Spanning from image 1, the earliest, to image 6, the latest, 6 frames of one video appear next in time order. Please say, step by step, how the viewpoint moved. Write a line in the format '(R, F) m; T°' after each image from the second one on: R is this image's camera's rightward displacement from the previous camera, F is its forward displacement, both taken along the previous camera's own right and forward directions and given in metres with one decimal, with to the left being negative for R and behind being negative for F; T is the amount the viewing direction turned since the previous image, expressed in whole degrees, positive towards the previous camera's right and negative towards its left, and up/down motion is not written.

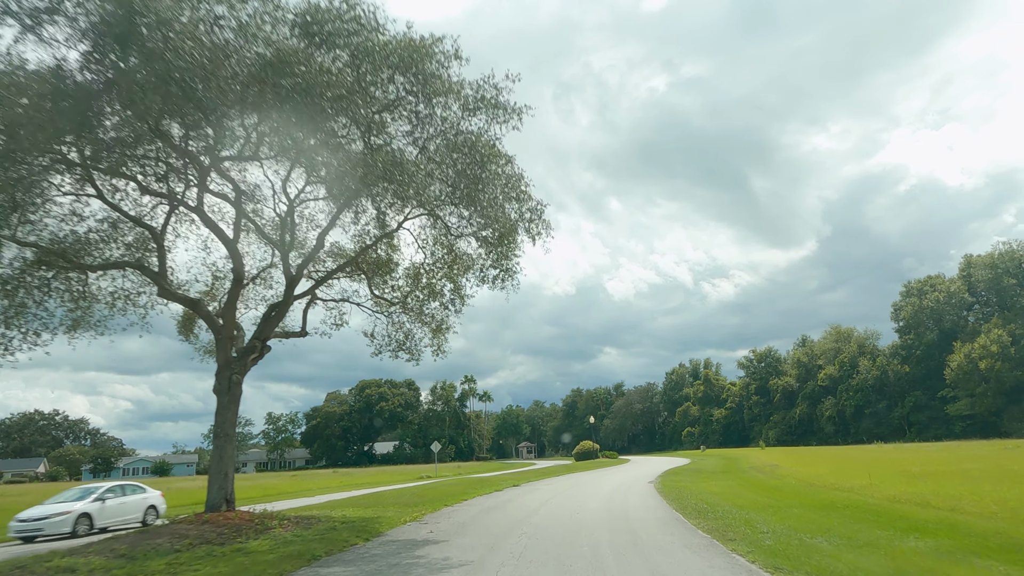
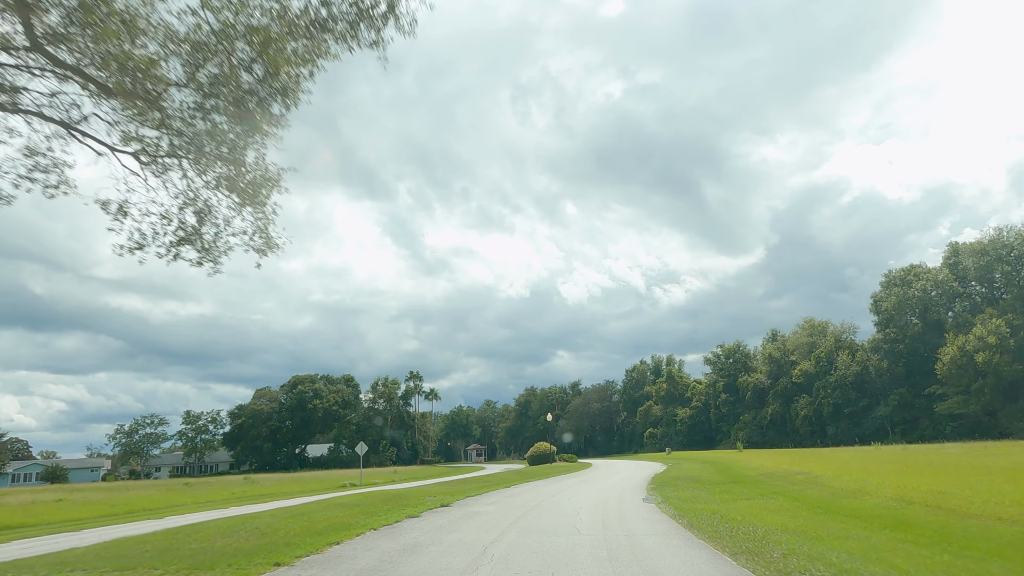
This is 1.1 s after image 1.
(+0.7, +8.4) m; +4°
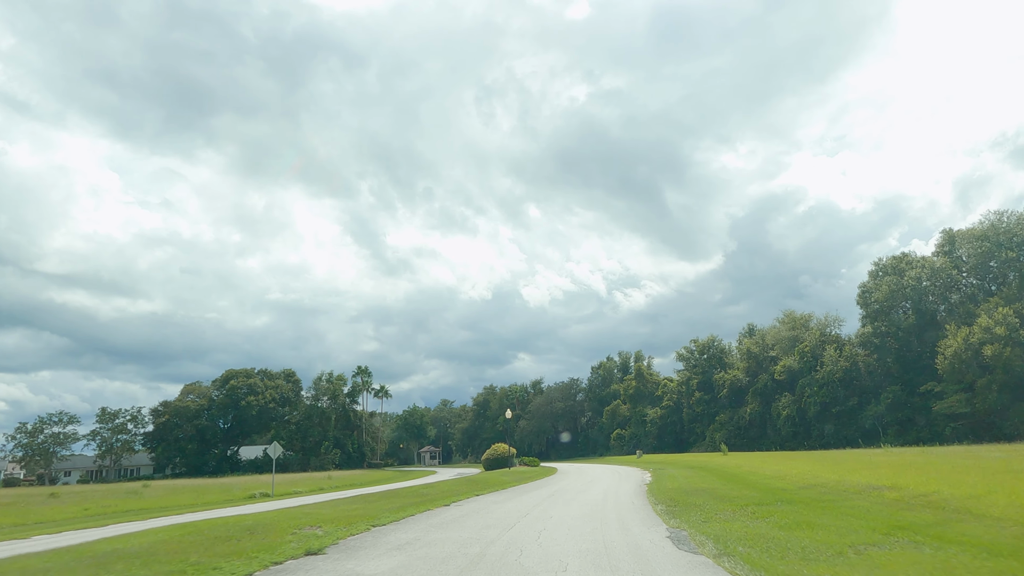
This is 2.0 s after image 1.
(+0.5, +7.3) m; +4°
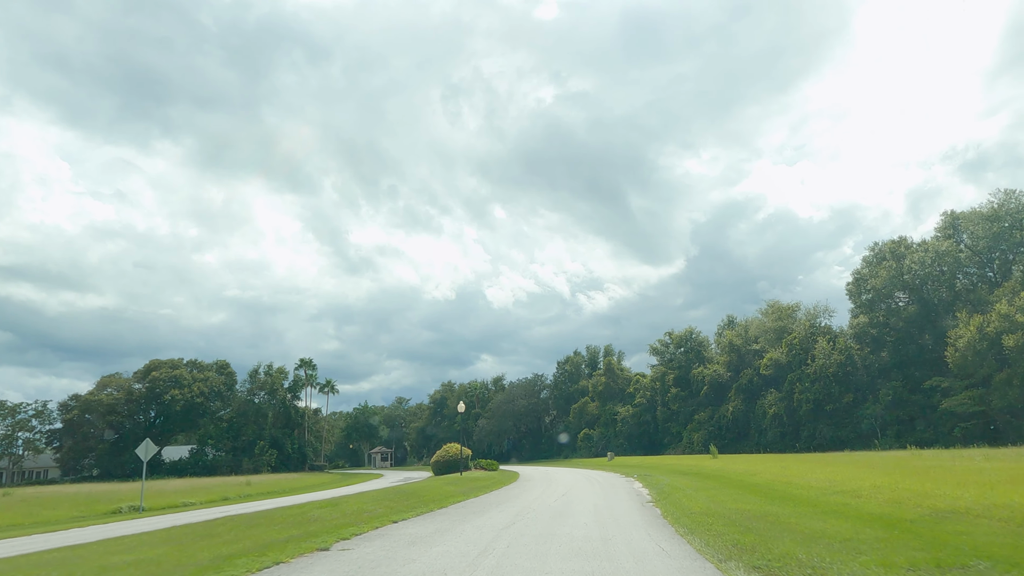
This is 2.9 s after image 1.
(+0.4, +7.3) m; +3°
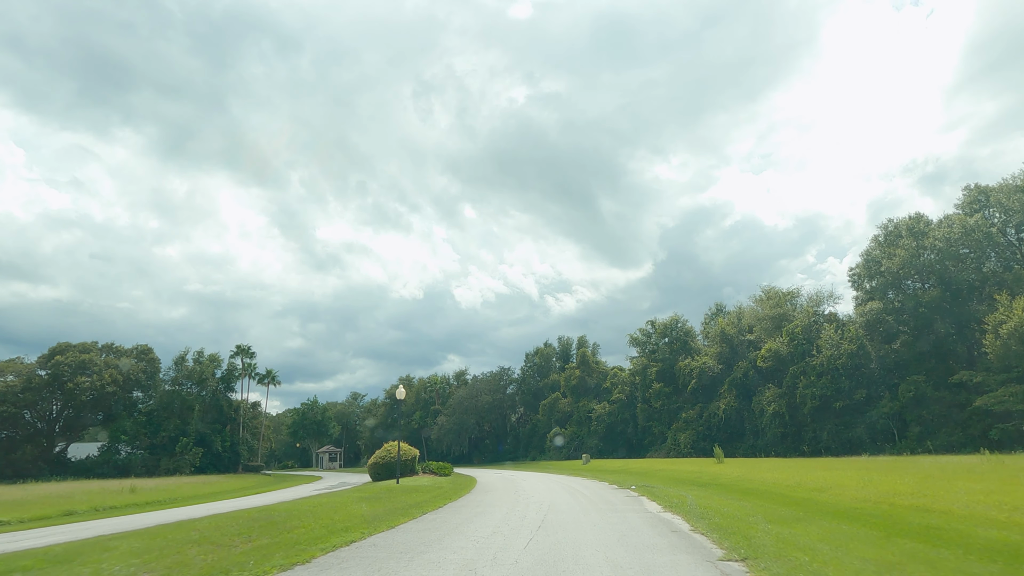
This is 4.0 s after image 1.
(+0.4, +8.0) m; +3°
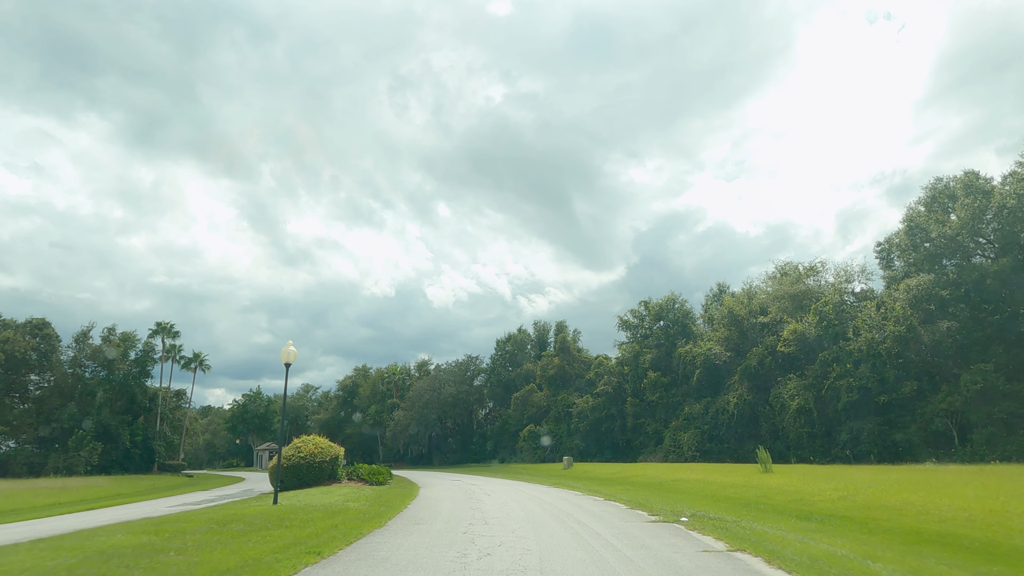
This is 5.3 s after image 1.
(+0.3, +9.6) m; +3°
